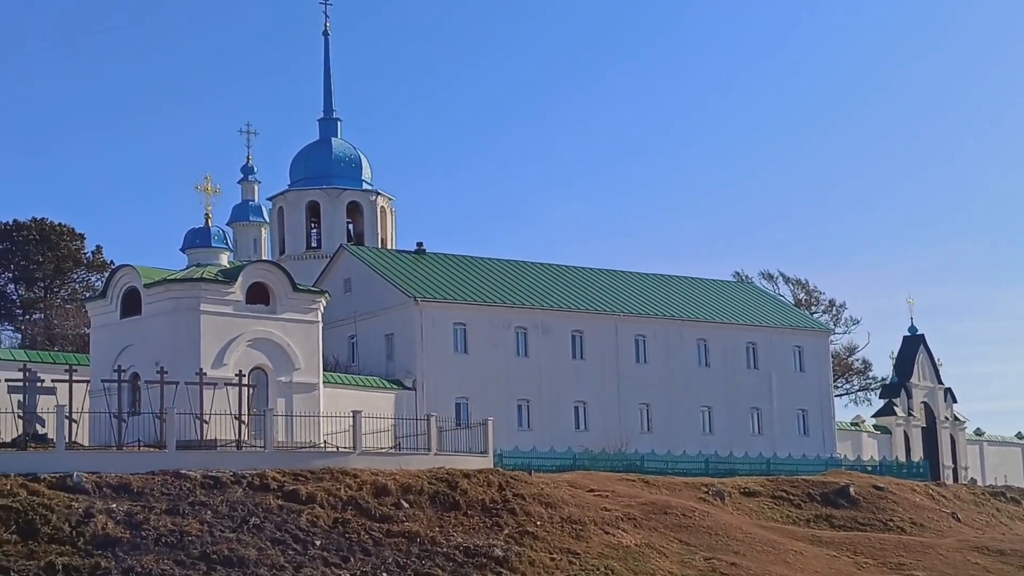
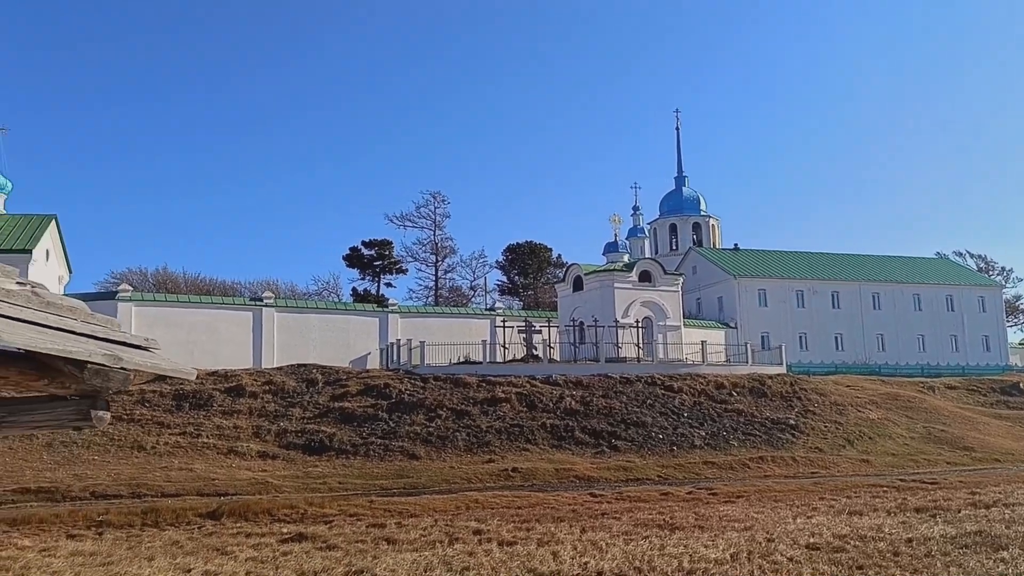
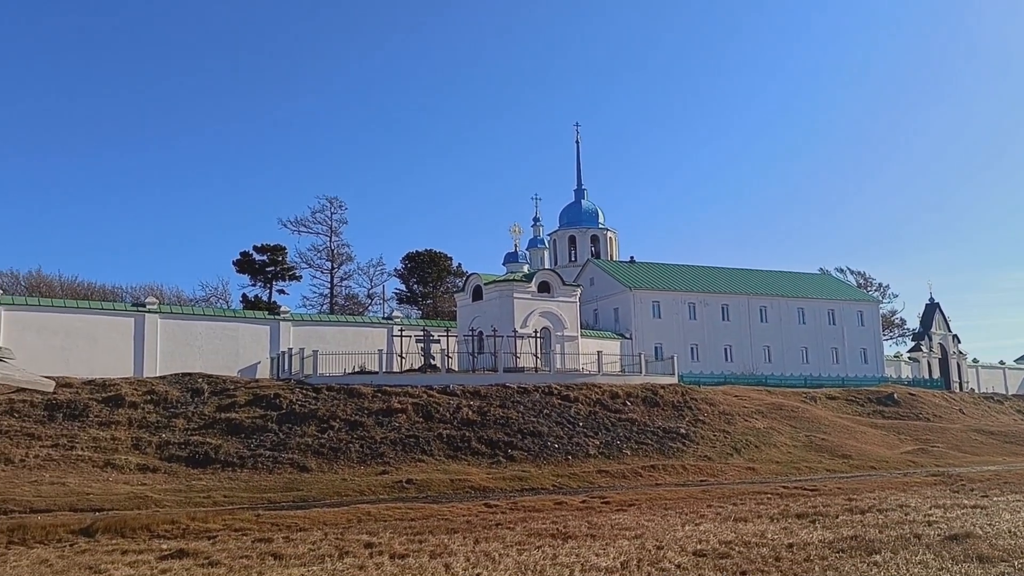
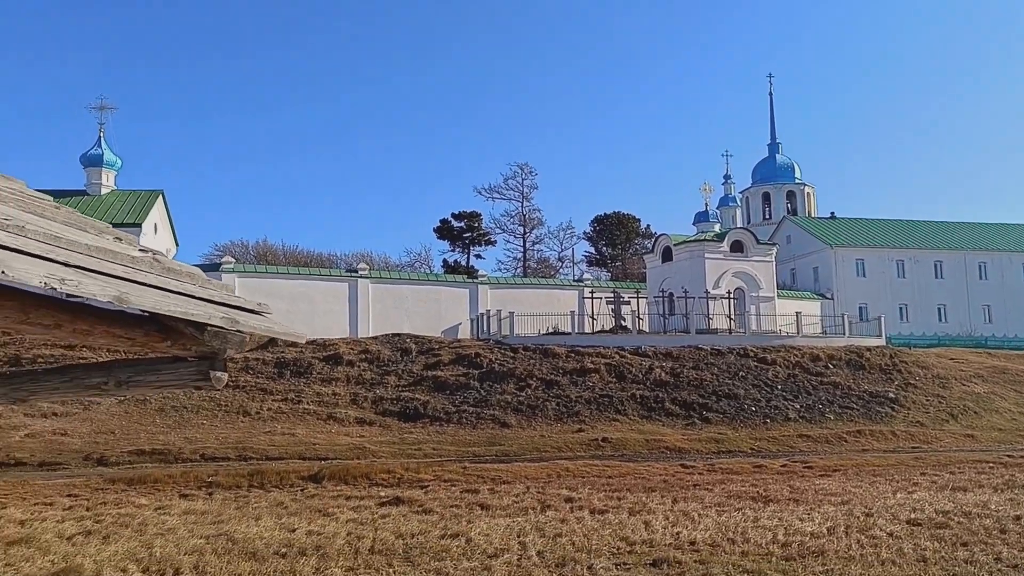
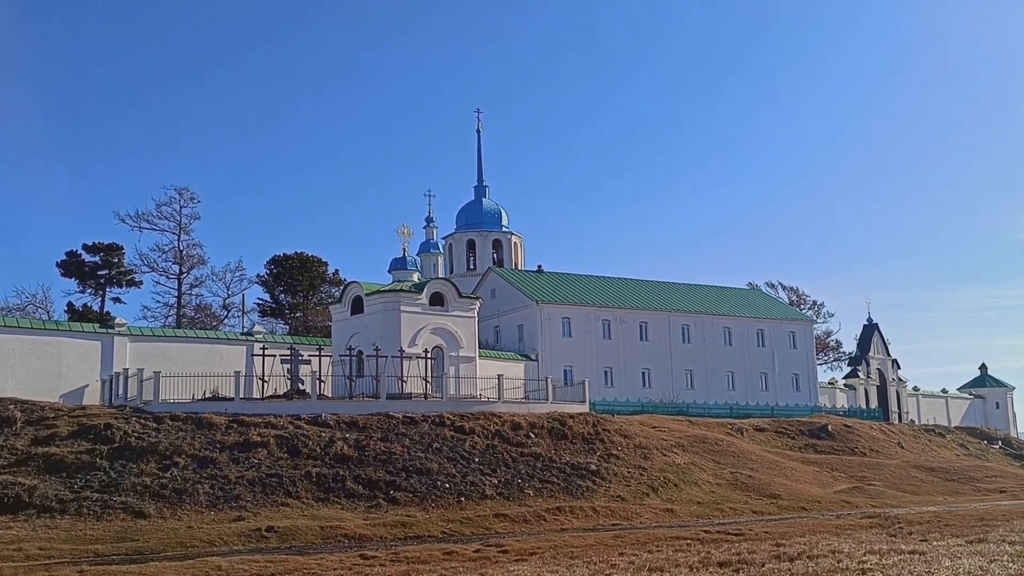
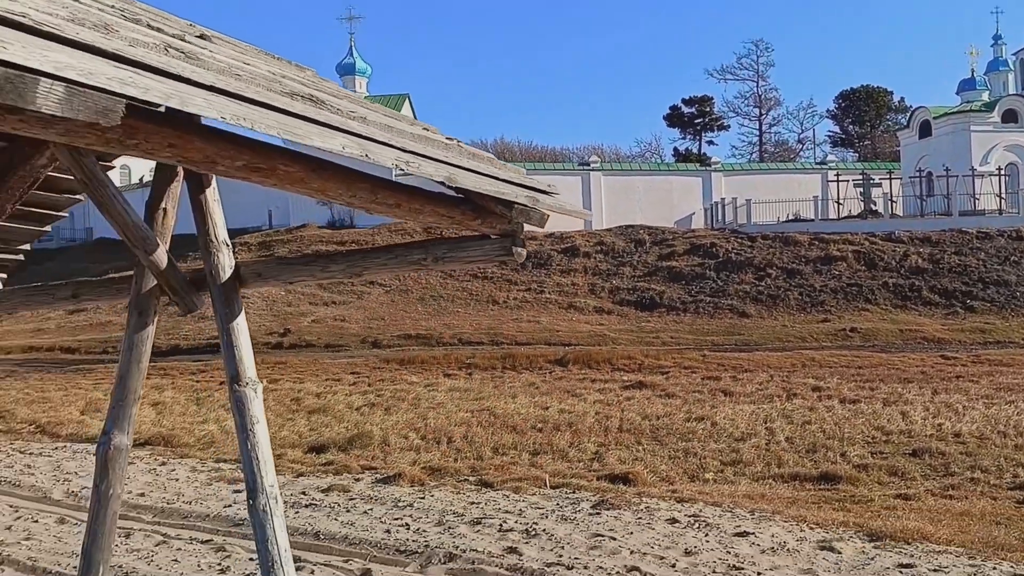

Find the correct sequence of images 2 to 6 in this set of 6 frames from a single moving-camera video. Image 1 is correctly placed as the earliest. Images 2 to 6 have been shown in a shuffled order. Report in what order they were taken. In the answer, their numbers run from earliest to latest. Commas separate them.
5, 3, 2, 4, 6
